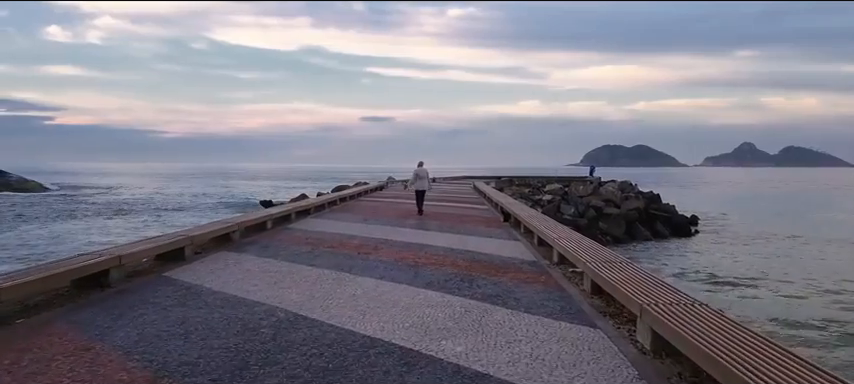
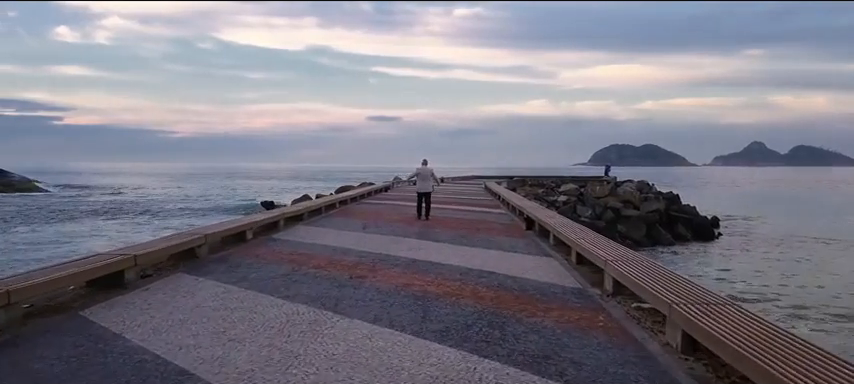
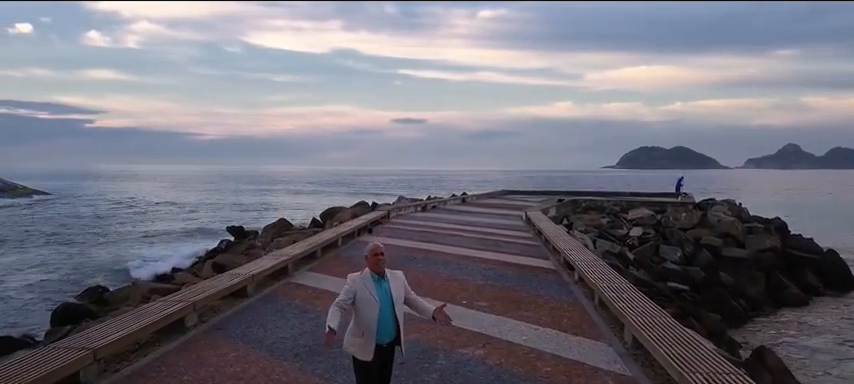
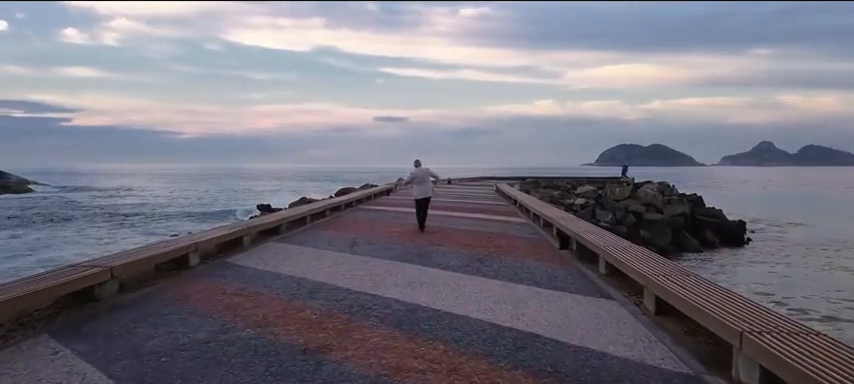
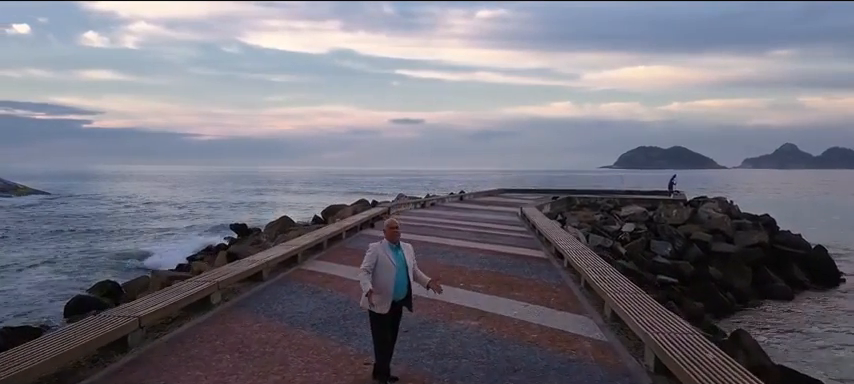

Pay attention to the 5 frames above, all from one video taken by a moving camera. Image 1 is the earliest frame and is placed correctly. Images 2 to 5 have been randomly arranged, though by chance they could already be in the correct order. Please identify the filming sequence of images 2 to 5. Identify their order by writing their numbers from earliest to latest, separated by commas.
2, 4, 5, 3
